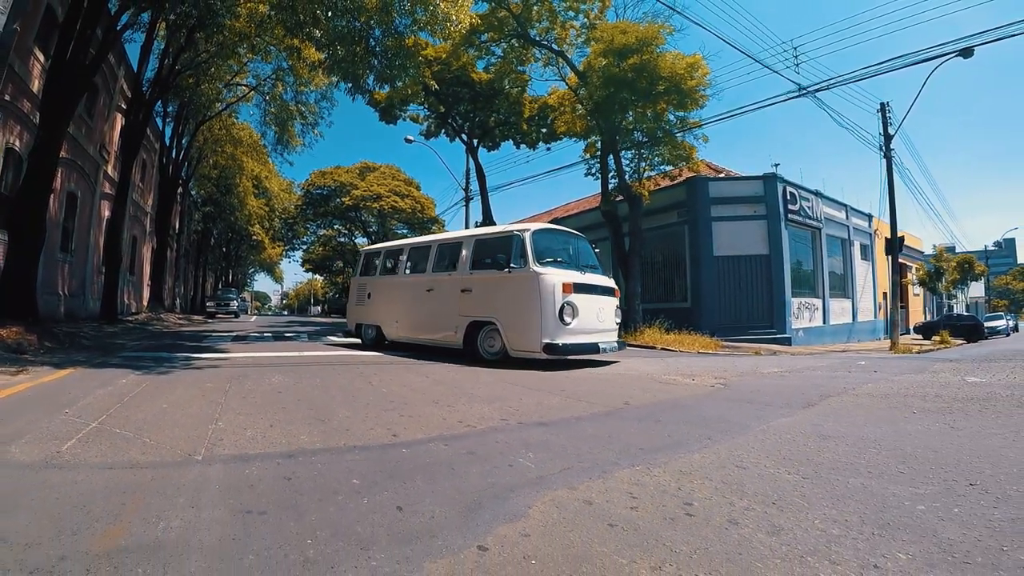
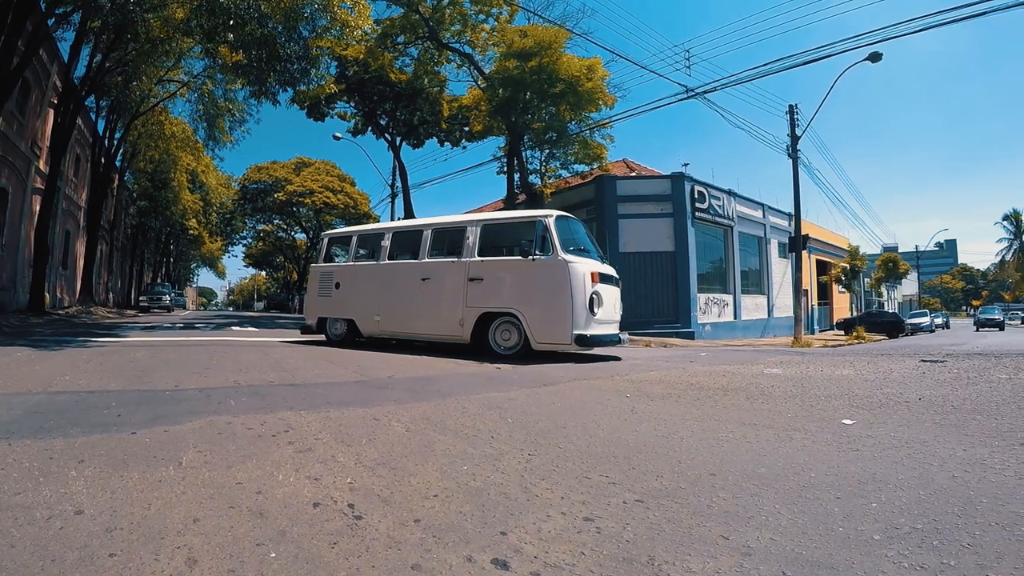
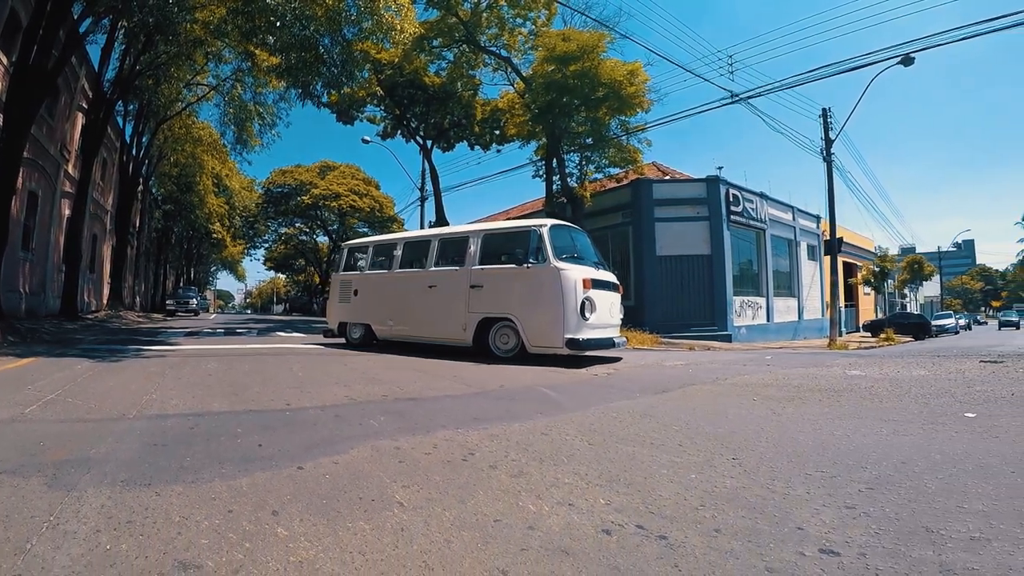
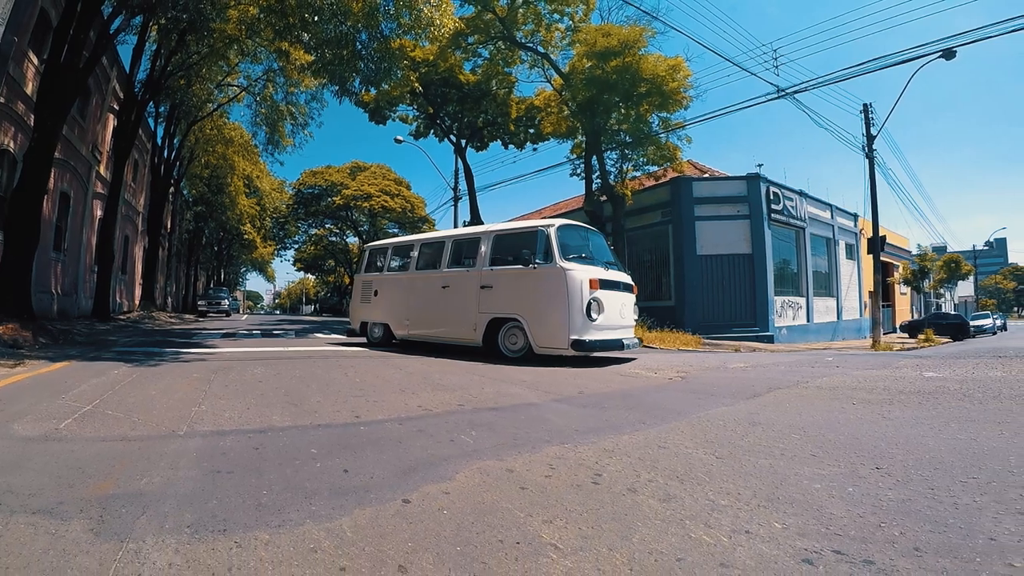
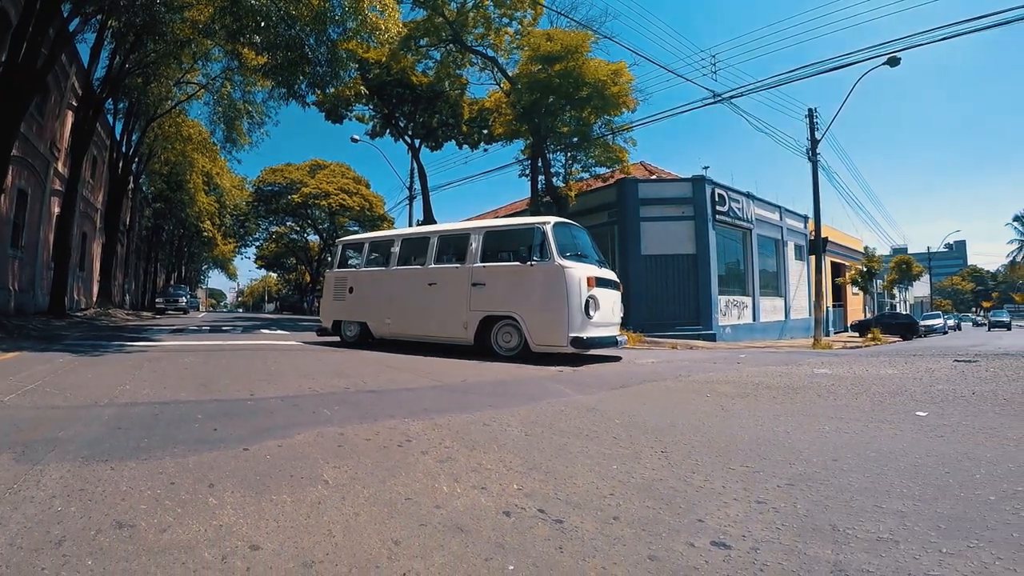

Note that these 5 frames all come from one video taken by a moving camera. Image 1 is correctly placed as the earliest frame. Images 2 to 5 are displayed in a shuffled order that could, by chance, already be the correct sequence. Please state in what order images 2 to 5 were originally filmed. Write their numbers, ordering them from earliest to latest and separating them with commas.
4, 3, 5, 2
